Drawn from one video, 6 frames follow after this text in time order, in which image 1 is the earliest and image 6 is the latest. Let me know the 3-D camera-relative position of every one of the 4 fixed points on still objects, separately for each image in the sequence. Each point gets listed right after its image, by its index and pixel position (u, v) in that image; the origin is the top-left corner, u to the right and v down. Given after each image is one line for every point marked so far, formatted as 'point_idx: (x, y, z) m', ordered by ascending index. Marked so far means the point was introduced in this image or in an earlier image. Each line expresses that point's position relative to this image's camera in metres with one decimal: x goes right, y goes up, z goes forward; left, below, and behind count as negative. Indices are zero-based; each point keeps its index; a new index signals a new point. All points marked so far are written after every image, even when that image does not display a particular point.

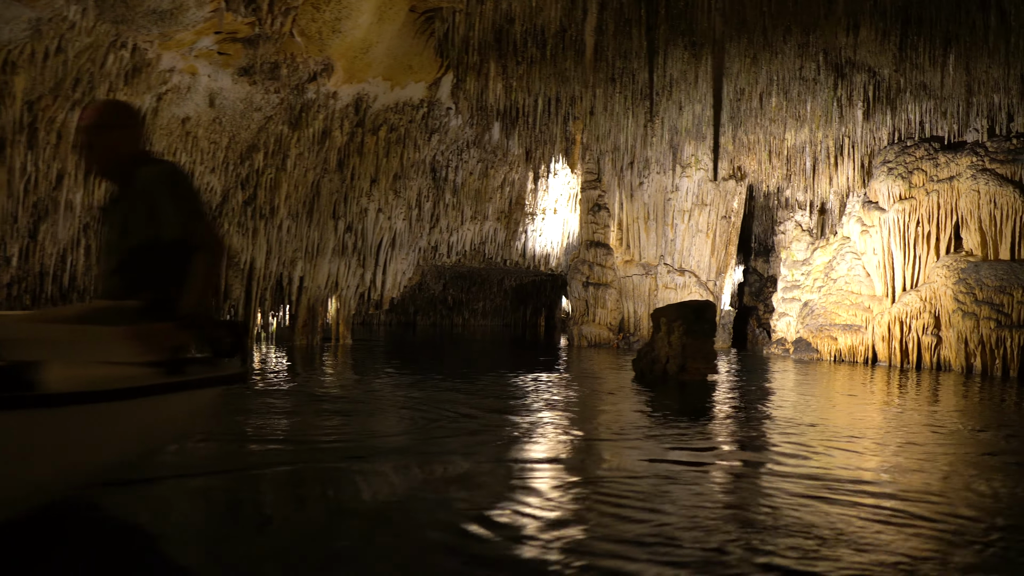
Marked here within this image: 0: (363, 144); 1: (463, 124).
0: (-2.5, +2.4, +14.5) m
1: (-0.8, +3.0, +15.9) m
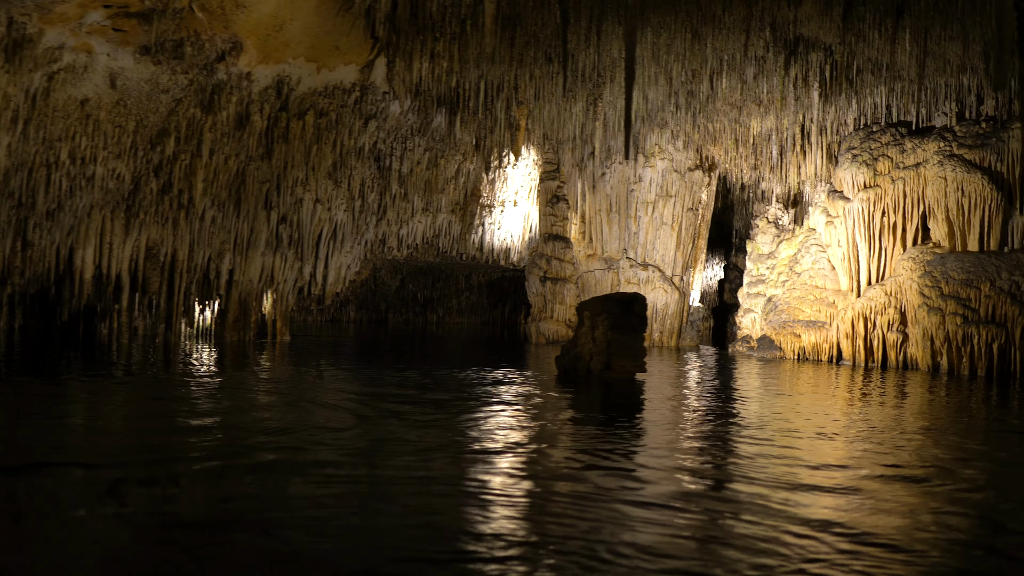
0: (-3.5, +2.5, +13.7) m
1: (-1.8, +3.1, +15.1) m
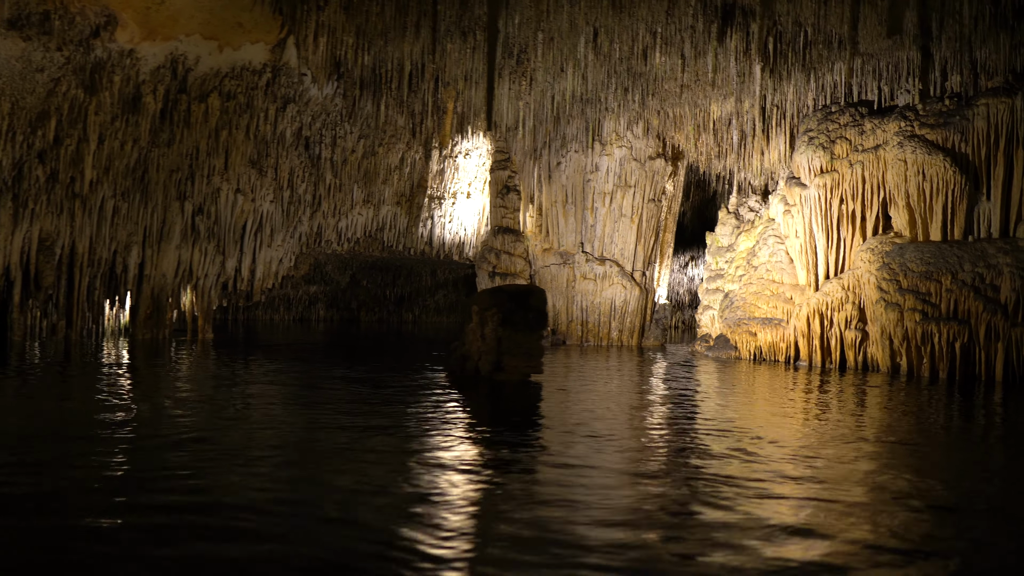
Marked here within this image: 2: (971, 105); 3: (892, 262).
0: (-4.7, +2.6, +12.9) m
1: (-2.9, +3.1, +14.2) m
2: (+6.5, +2.6, +12.5) m
3: (+5.4, +0.4, +12.5) m
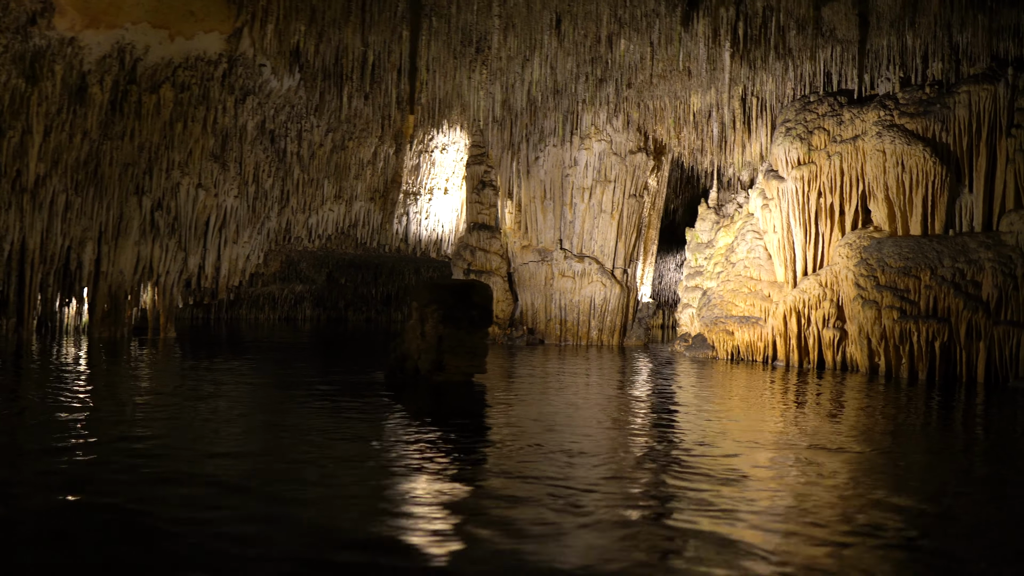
0: (-5.2, +2.6, +12.5) m
1: (-3.5, +3.2, +13.8) m
2: (+6.0, +2.6, +11.9) m
3: (+4.9, +0.4, +12.0) m
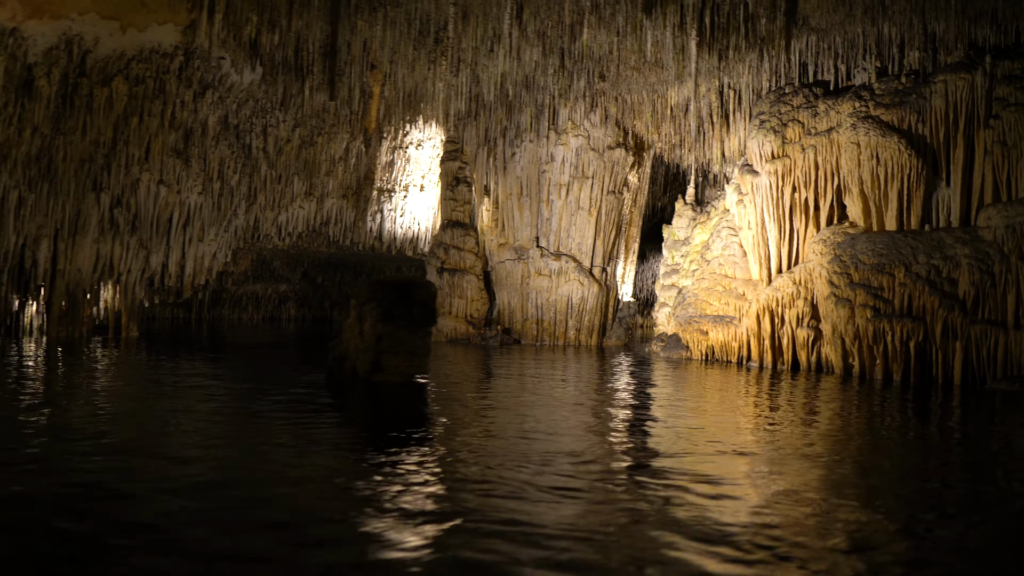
0: (-5.8, +2.6, +12.2) m
1: (-4.0, +3.2, +13.5) m
2: (+5.4, +2.7, +11.5) m
3: (+4.3, +0.4, +11.5) m
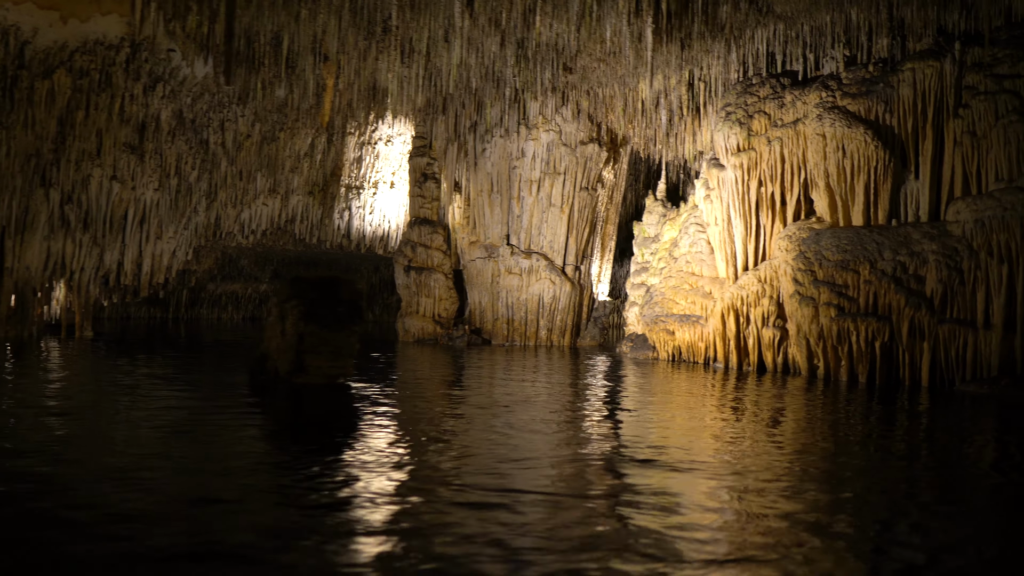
0: (-6.4, +2.7, +11.8) m
1: (-4.6, +3.2, +13.1) m
2: (+4.8, +2.7, +11.0) m
3: (+3.7, +0.5, +11.1) m
